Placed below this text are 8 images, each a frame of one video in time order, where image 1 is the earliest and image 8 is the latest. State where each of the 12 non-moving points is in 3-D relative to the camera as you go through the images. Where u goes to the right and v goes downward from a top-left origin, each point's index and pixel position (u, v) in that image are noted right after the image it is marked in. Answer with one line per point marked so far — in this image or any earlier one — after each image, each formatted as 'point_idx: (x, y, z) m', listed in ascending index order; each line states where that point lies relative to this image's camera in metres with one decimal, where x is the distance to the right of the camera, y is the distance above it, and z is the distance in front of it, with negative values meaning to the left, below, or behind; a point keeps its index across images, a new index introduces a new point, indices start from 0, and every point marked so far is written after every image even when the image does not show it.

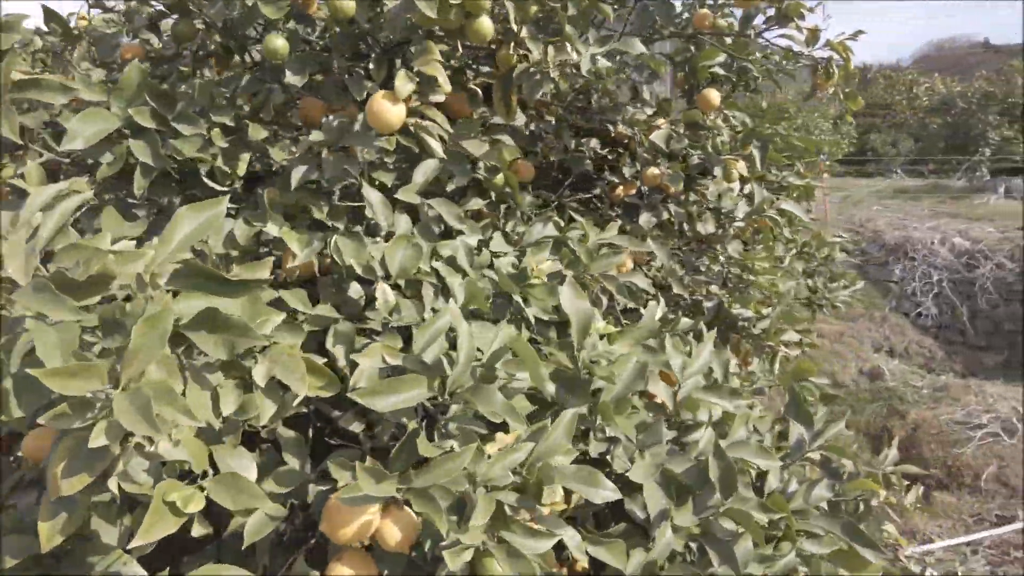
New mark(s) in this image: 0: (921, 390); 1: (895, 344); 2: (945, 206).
0: (+2.6, -0.6, +4.2) m
1: (+2.7, -0.4, +4.7) m
2: (+3.8, +0.7, +5.9) m
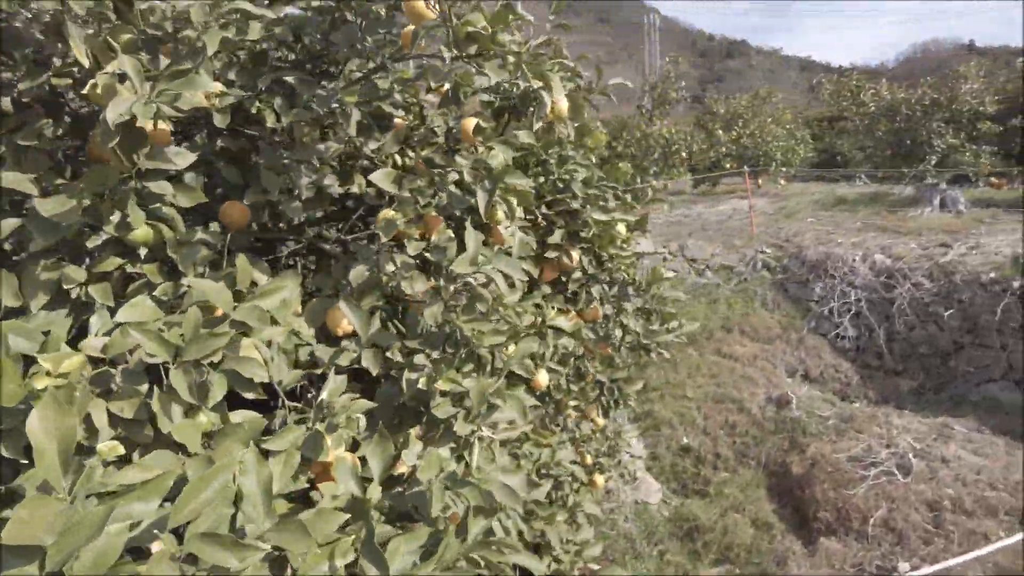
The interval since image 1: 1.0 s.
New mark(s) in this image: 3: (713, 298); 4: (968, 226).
0: (+1.9, -0.8, +4.0) m
1: (+2.0, -0.5, +4.5) m
2: (+3.1, +0.6, +5.7) m
3: (+1.5, -0.1, +5.1) m
4: (+3.6, +0.5, +5.2) m
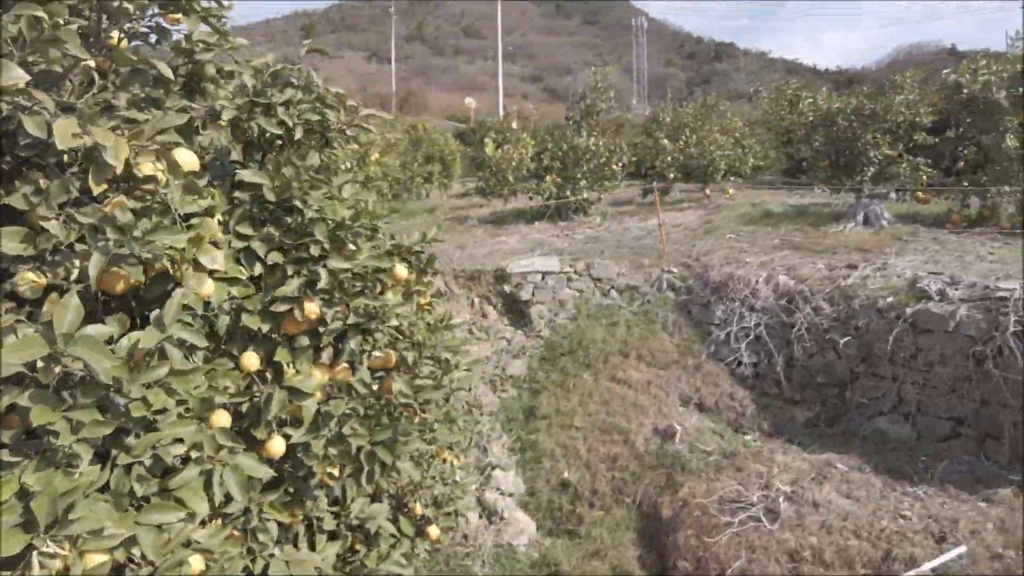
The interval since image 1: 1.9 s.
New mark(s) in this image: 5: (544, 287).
0: (+1.1, -1.0, +3.8) m
1: (+1.2, -0.7, +4.3) m
2: (+2.3, +0.4, +5.5) m
3: (+0.8, -0.2, +4.9) m
4: (+2.8, +0.3, +5.0) m
5: (+0.3, 0.0, +5.1) m
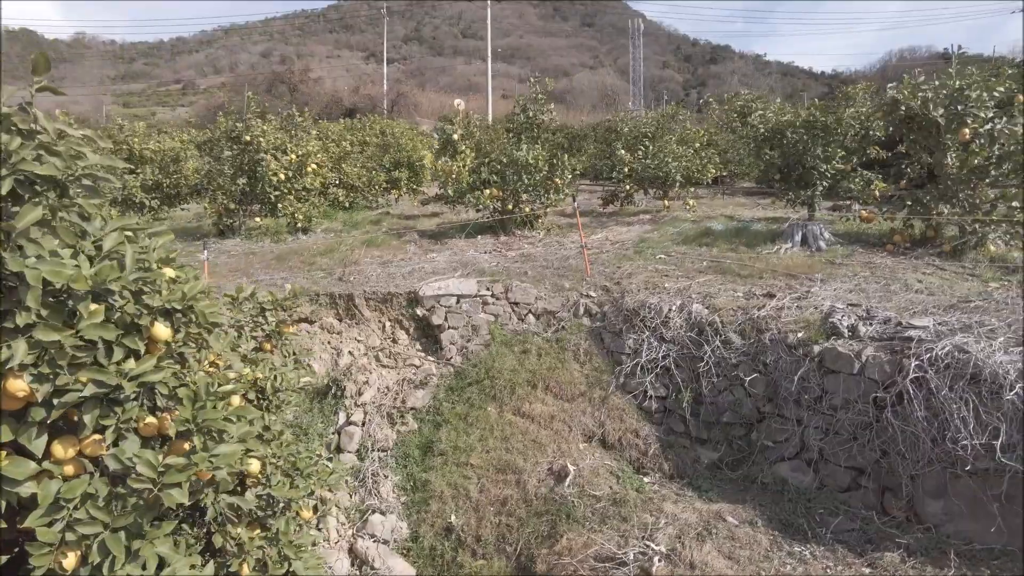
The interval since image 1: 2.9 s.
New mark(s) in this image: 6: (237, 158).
0: (+0.4, -1.1, +3.5) m
1: (+0.6, -0.9, +4.0) m
2: (+1.7, +0.2, +5.2) m
3: (+0.1, -0.4, +4.6) m
4: (+2.1, +0.1, +4.8) m
5: (-0.4, -0.2, +4.8) m
6: (-3.0, +1.4, +7.3) m
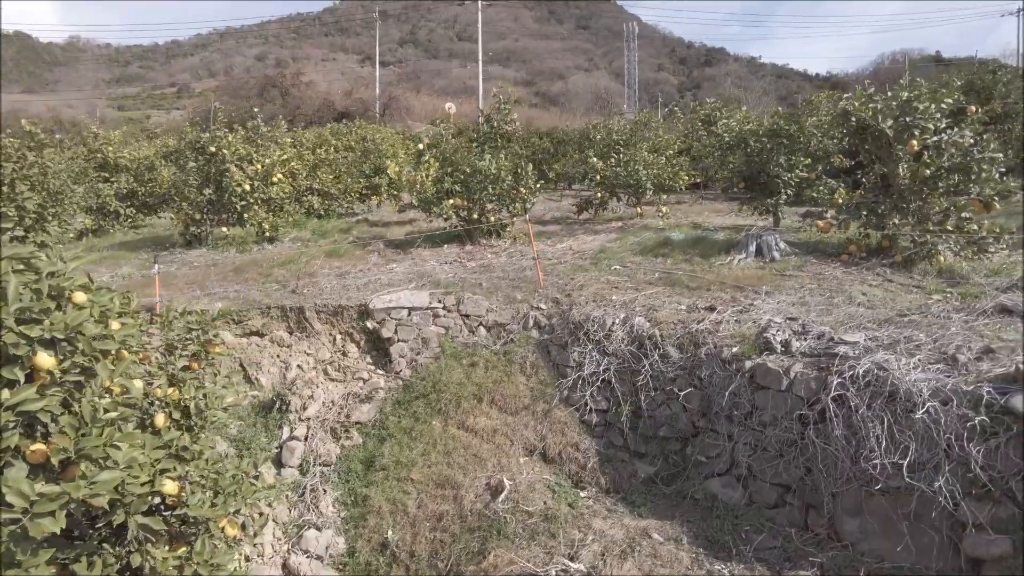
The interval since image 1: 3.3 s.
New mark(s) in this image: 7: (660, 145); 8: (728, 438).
0: (+0.1, -1.2, +3.5) m
1: (+0.2, -1.0, +4.0) m
2: (+1.3, +0.1, +5.2) m
3: (-0.3, -0.5, +4.6) m
4: (+1.8, +0.1, +4.8) m
5: (-0.8, -0.3, +4.8) m
6: (-3.4, +1.3, +7.3) m
7: (+2.1, +2.0, +9.3) m
8: (+1.1, -0.8, +3.6) m
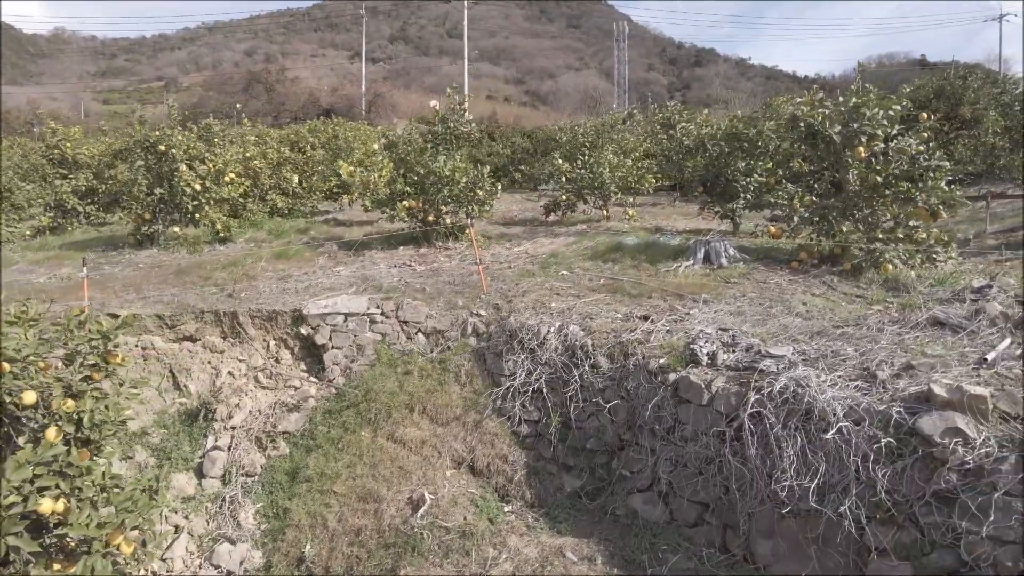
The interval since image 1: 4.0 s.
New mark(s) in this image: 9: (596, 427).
0: (-0.3, -1.3, +3.4) m
1: (-0.2, -1.0, +3.9) m
2: (+0.8, +0.1, +5.1) m
3: (-0.7, -0.5, +4.5) m
4: (+1.3, 0.0, +4.7) m
5: (-1.2, -0.3, +4.7) m
6: (-3.8, +1.3, +7.1) m
7: (+1.6, +2.0, +9.2) m
8: (+0.7, -0.9, +3.5) m
9: (+0.5, -0.8, +3.8) m
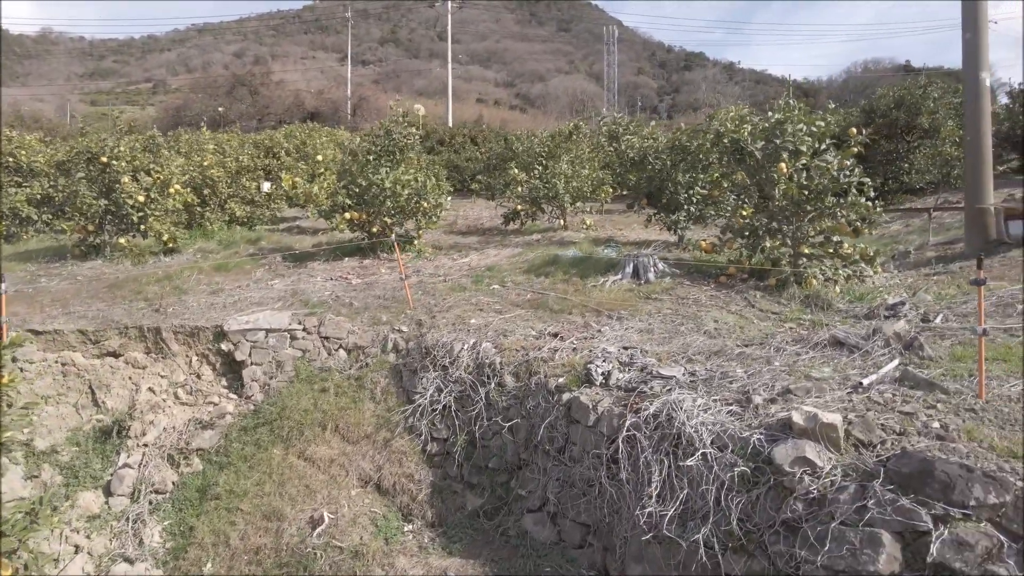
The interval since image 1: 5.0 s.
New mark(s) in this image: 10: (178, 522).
0: (-0.9, -1.4, +3.5) m
1: (-0.8, -1.1, +4.0) m
2: (+0.3, 0.0, +5.2) m
3: (-1.3, -0.6, +4.5) m
4: (+0.8, -0.1, +4.8) m
5: (-1.8, -0.4, +4.7) m
6: (-4.4, +1.2, +7.1) m
7: (+1.0, +1.8, +9.3) m
8: (+0.2, -1.0, +3.5) m
9: (-0.1, -0.9, +3.8) m
10: (-2.0, -1.4, +4.0) m
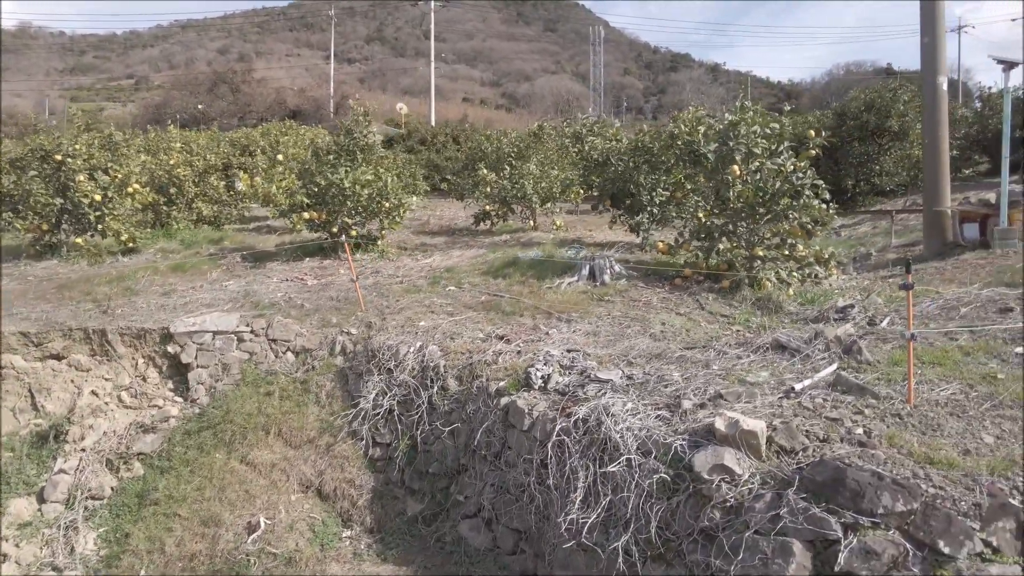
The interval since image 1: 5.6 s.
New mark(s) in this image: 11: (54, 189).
0: (-1.2, -1.4, +3.4) m
1: (-1.1, -1.1, +3.9) m
2: (-0.1, 0.0, +5.1) m
3: (-1.6, -0.7, +4.5) m
4: (+0.4, -0.1, +4.7) m
5: (-2.1, -0.4, +4.7) m
6: (-4.8, +1.2, +7.0) m
7: (+0.6, +1.8, +9.3) m
8: (-0.2, -1.0, +3.4) m
9: (-0.4, -0.9, +3.8) m
10: (-2.3, -1.4, +3.9) m
11: (-4.8, +1.0, +7.0) m
